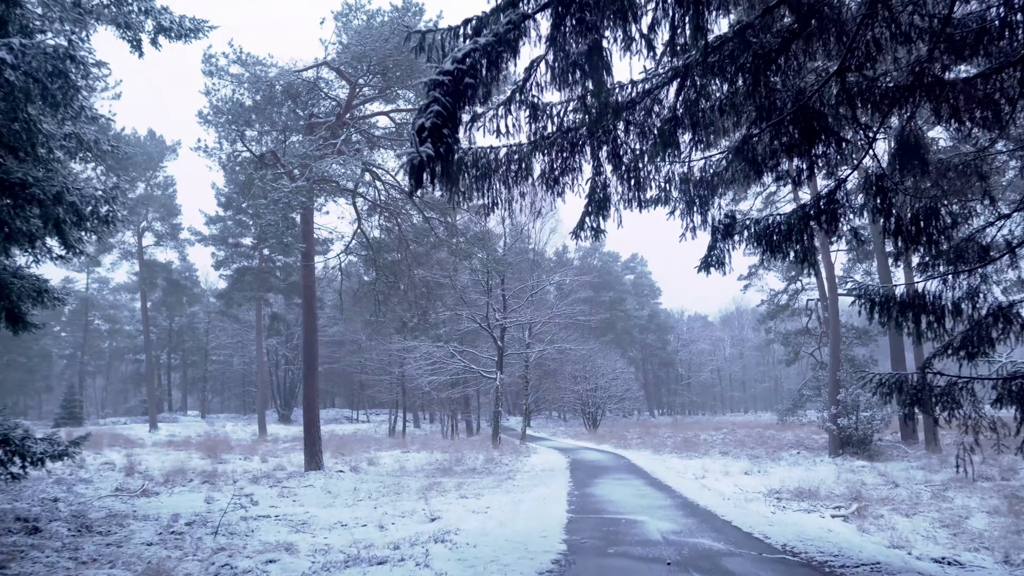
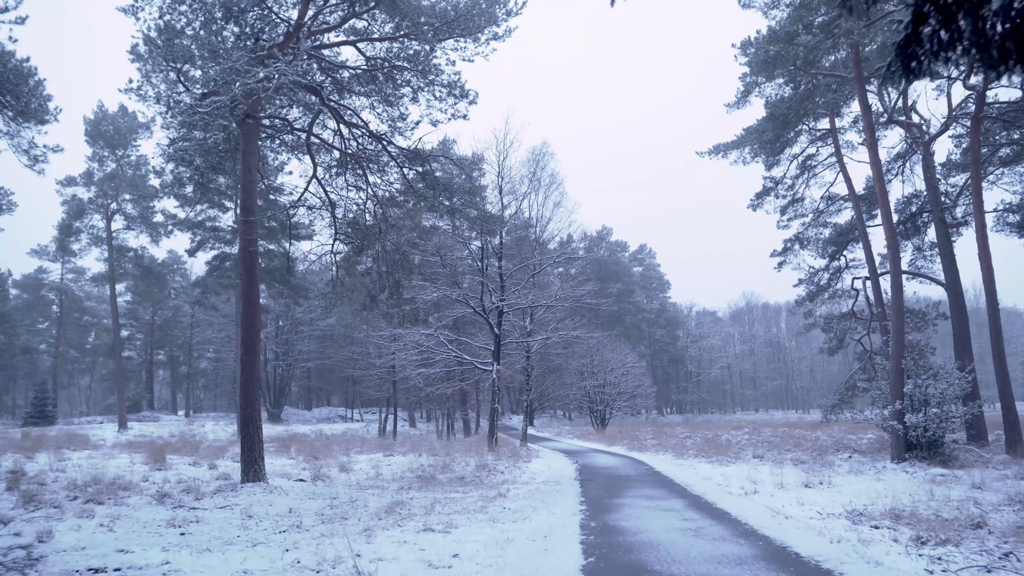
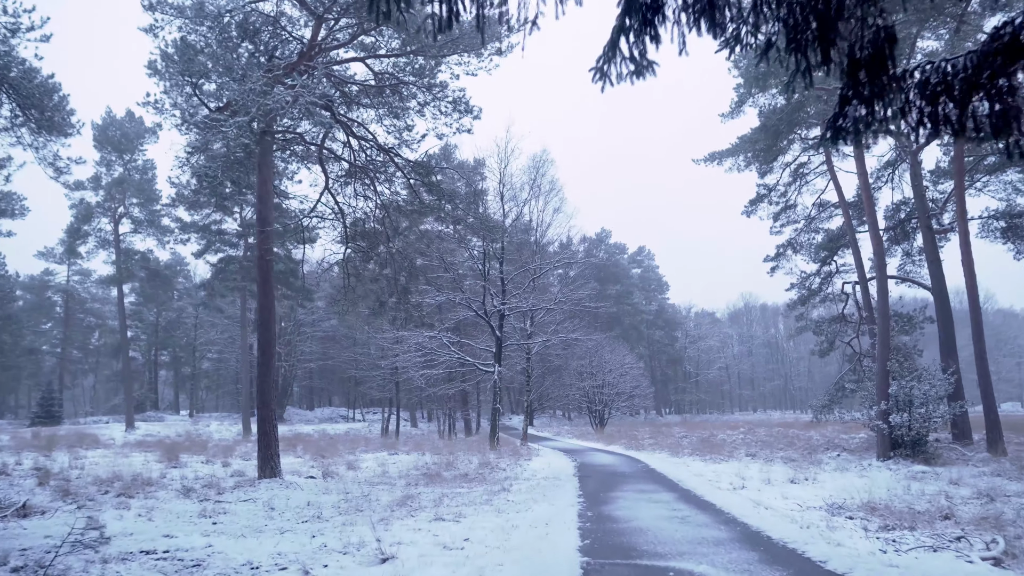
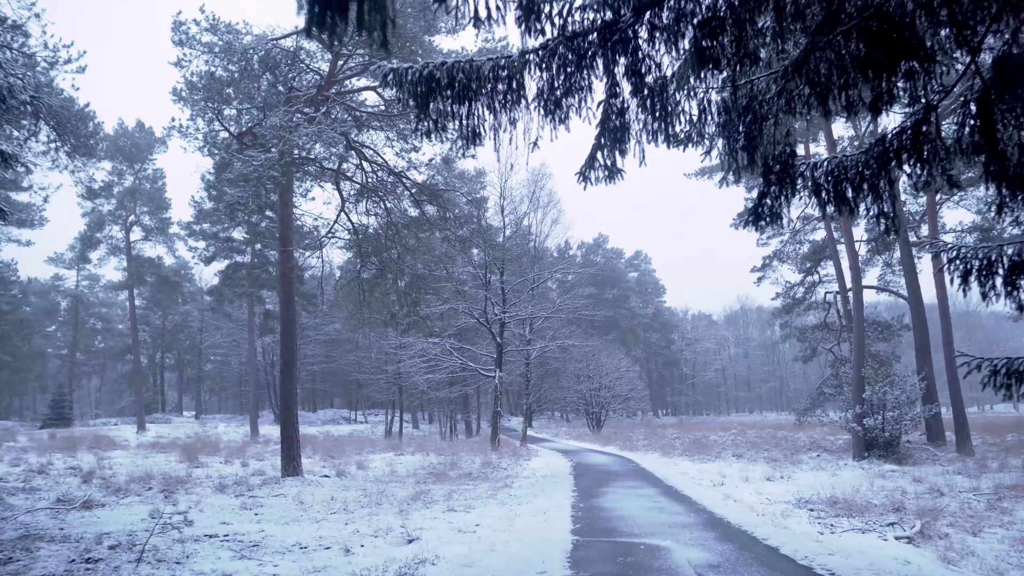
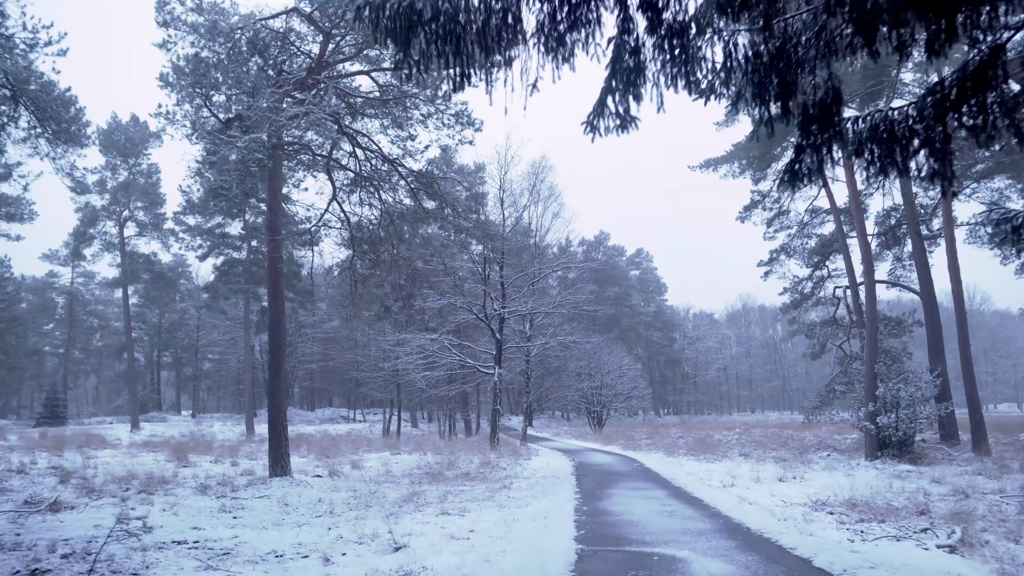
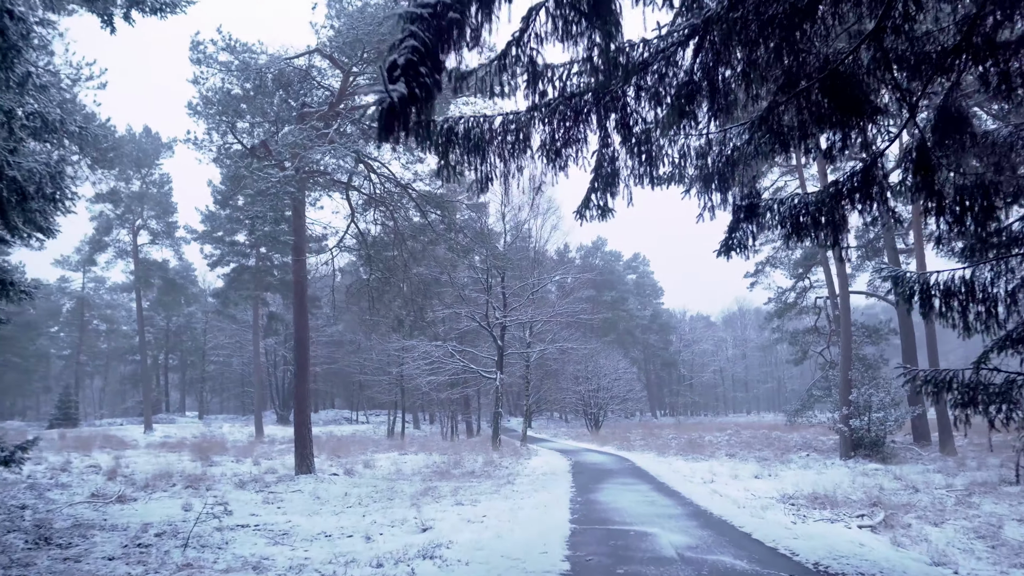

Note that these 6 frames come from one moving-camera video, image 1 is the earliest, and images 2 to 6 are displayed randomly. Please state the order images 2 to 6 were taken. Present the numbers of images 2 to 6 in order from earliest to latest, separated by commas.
6, 4, 5, 3, 2
